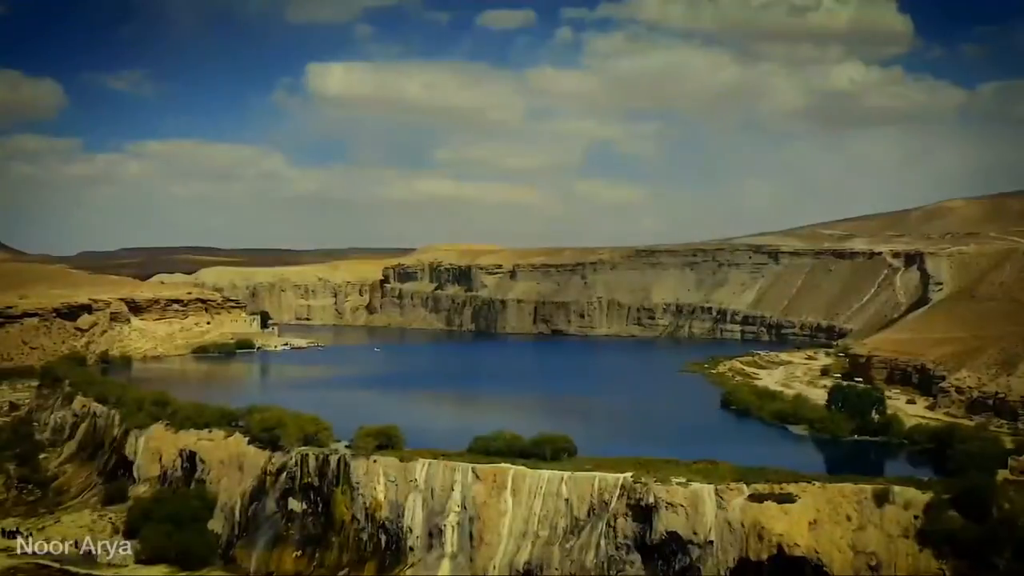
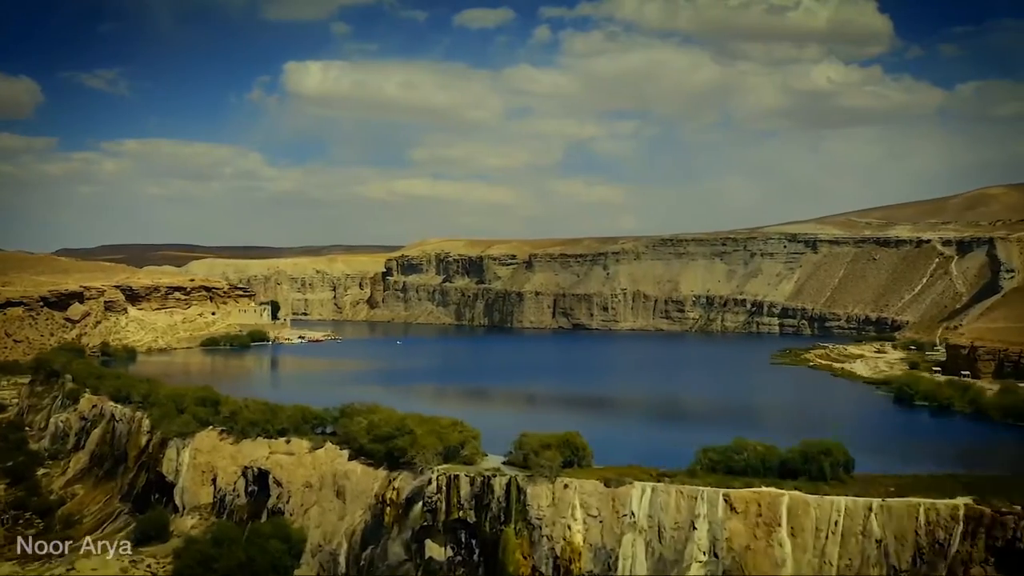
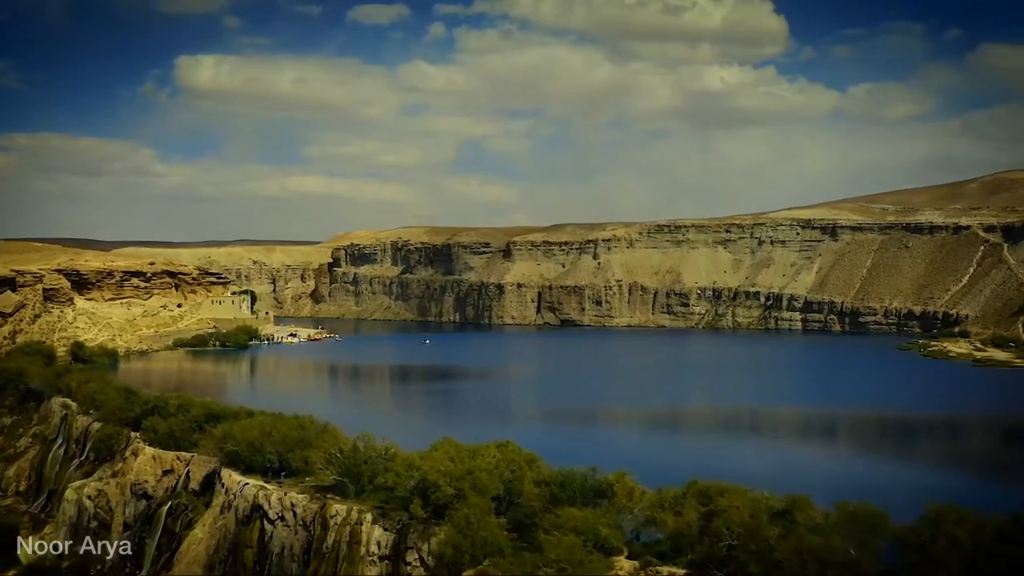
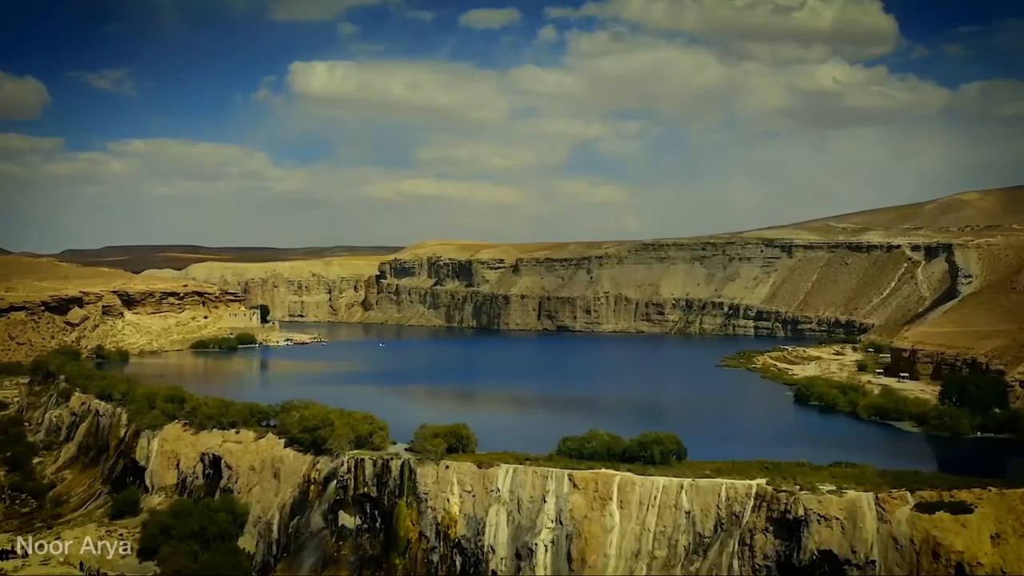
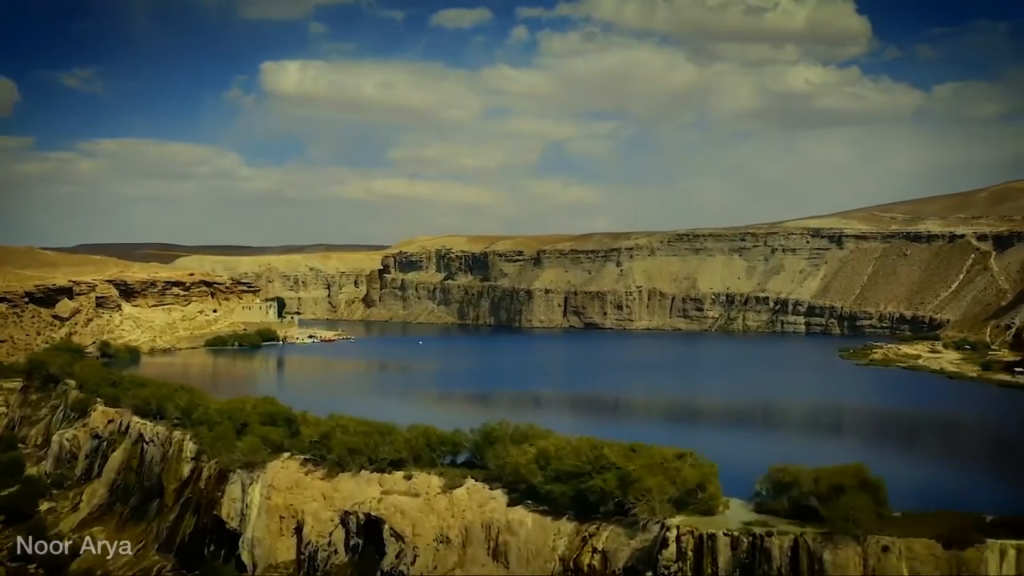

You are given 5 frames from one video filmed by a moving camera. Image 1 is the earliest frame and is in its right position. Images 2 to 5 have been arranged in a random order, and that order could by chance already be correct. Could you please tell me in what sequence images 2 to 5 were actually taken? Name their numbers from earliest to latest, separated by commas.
4, 2, 5, 3
